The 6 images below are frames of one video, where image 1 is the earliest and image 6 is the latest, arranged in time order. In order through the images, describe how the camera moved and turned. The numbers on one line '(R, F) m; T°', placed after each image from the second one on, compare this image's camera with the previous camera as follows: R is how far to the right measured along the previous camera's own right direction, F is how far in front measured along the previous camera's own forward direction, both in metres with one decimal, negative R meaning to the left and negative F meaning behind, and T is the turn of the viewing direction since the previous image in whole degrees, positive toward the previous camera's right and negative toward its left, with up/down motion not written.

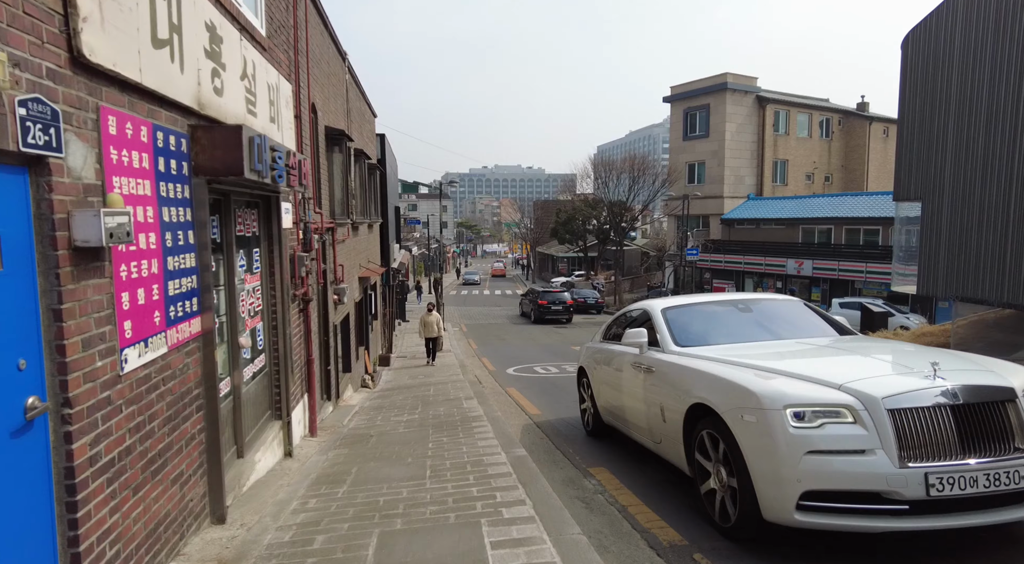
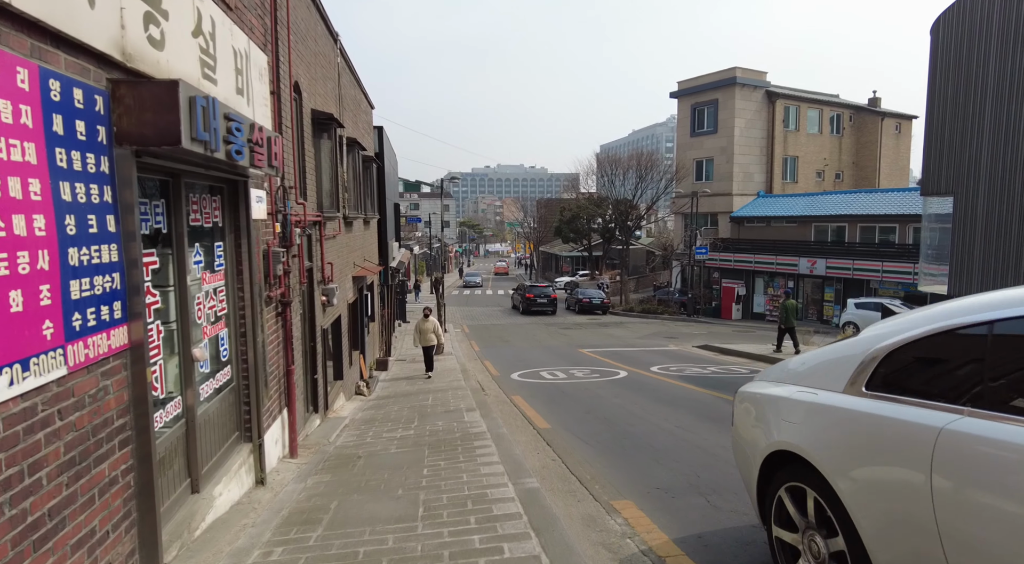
(0.0, +0.9) m; 0°
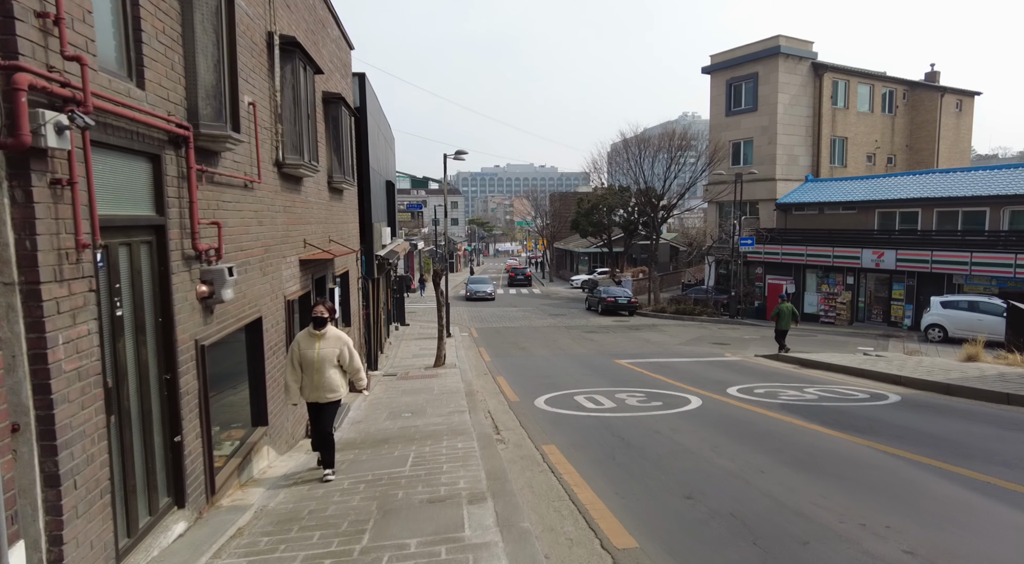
(-0.2, +4.3) m; -1°
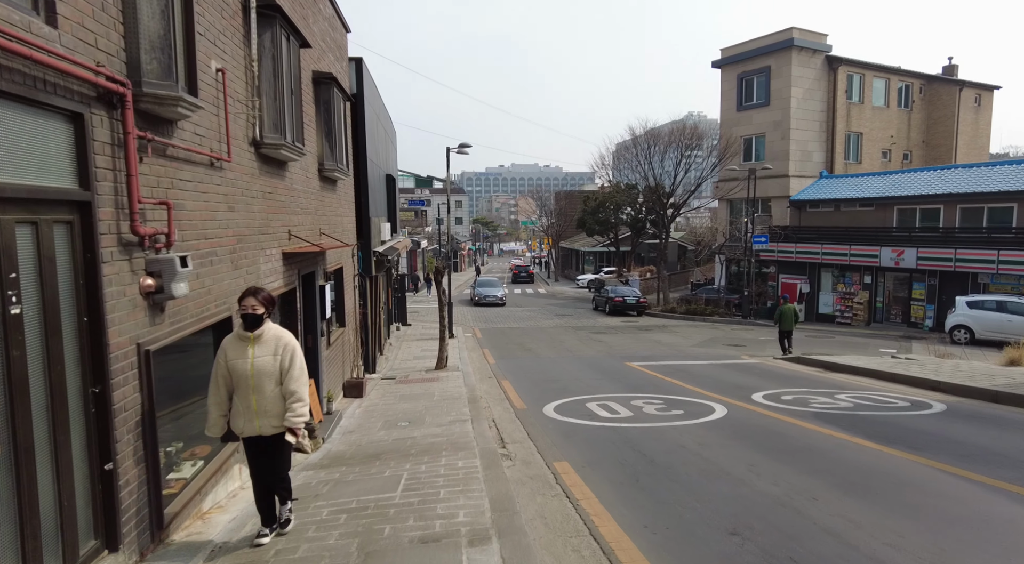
(0.0, +0.9) m; 0°
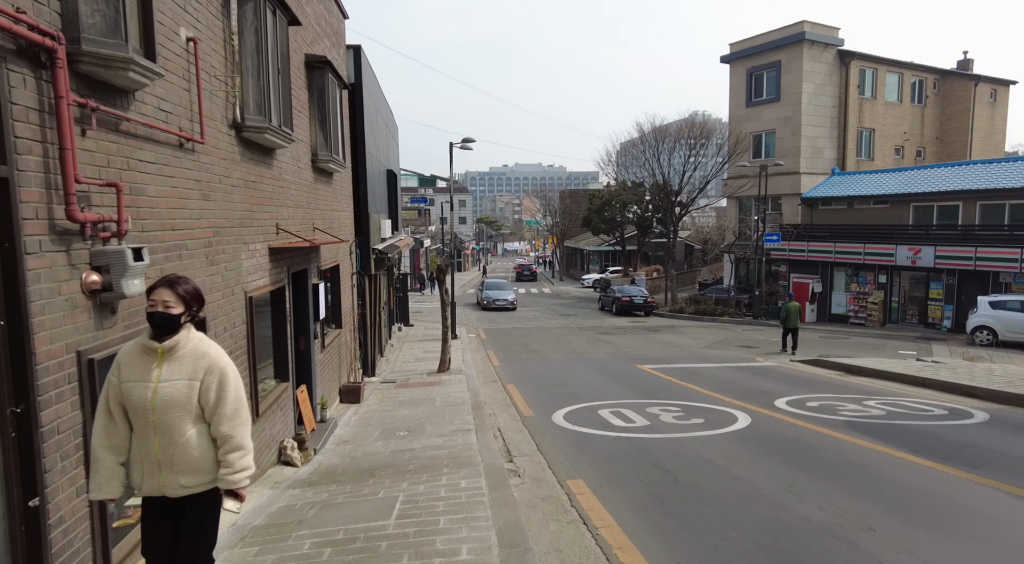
(0.0, +0.7) m; 0°
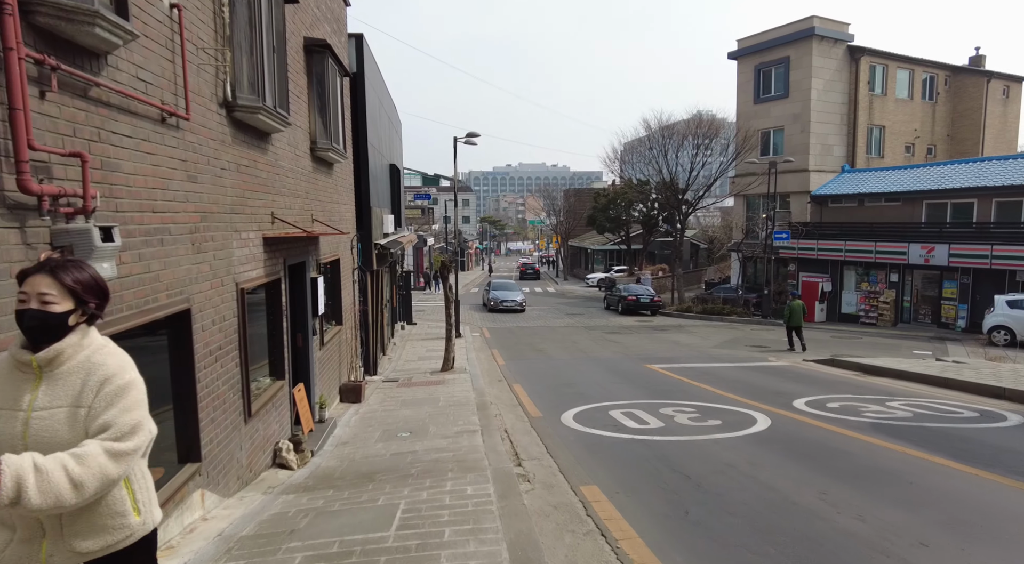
(-0.1, +0.4) m; 0°
